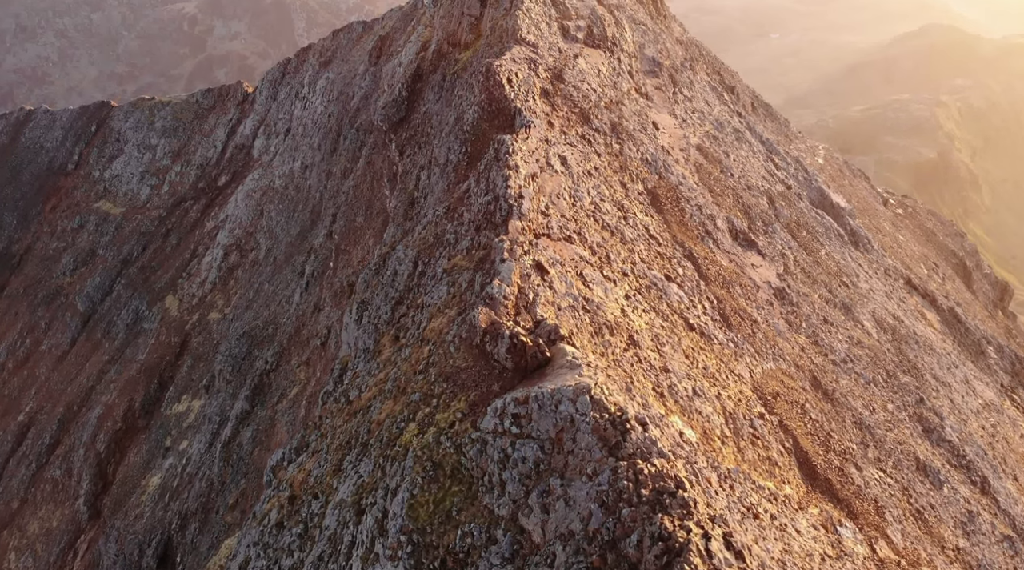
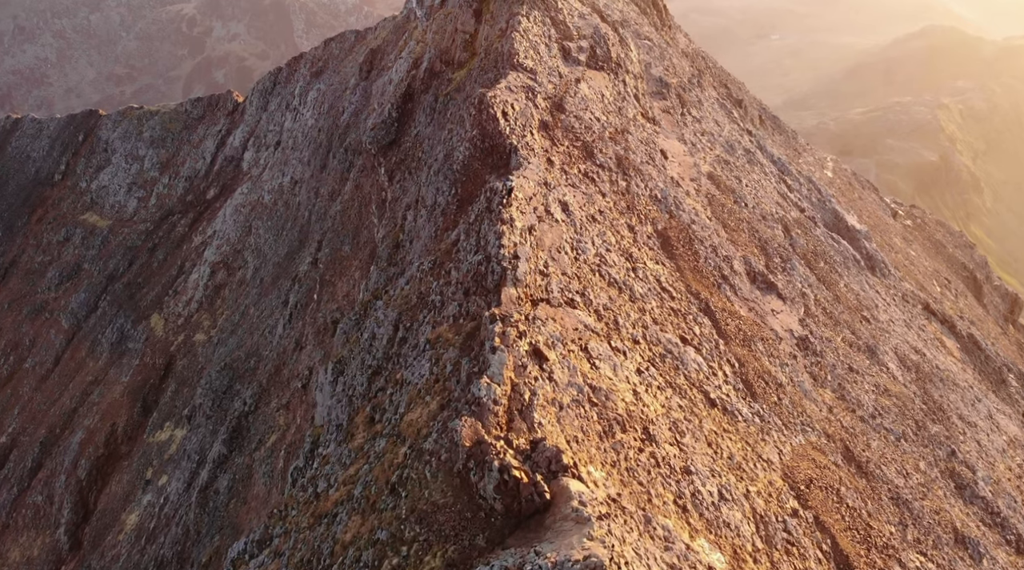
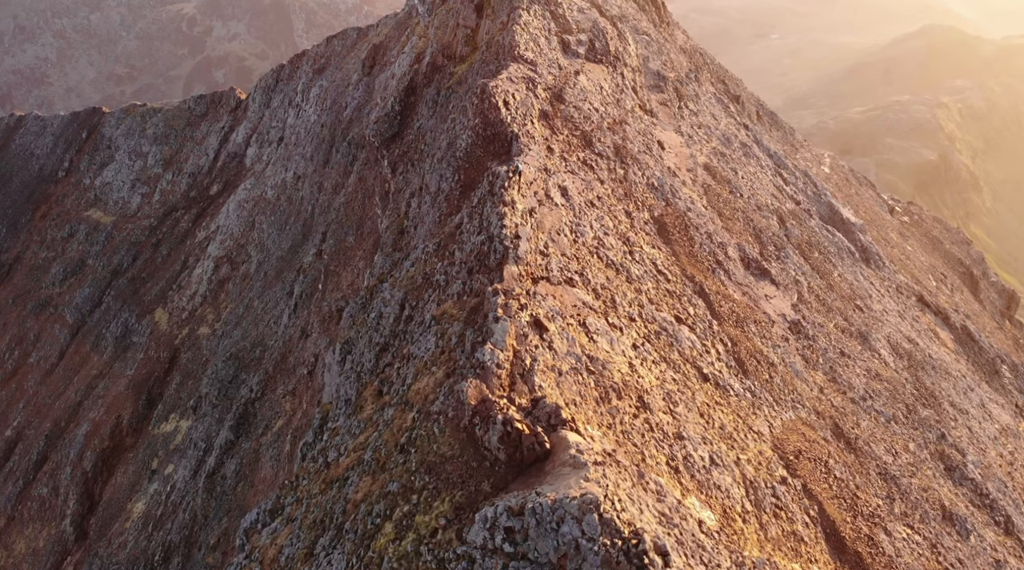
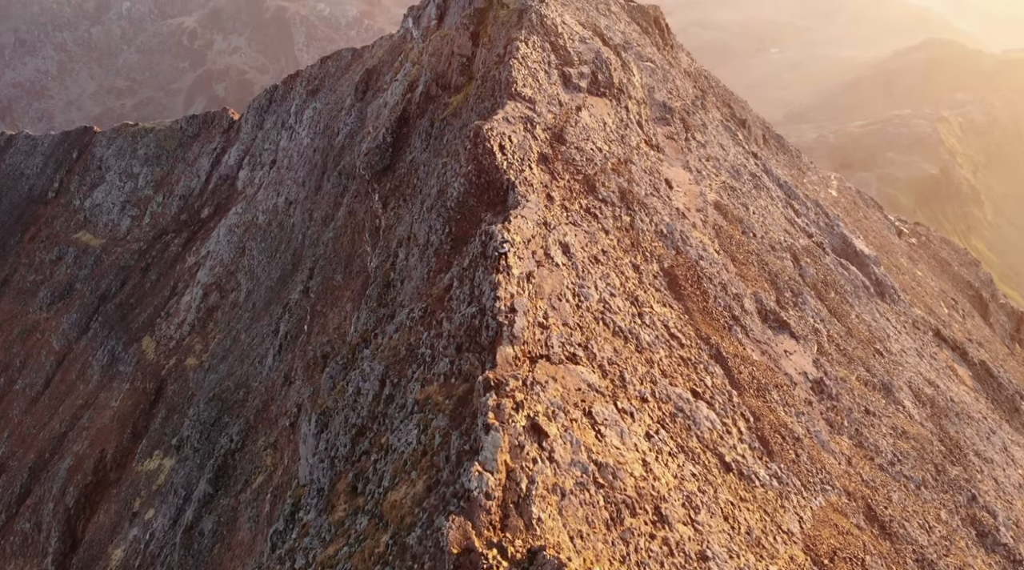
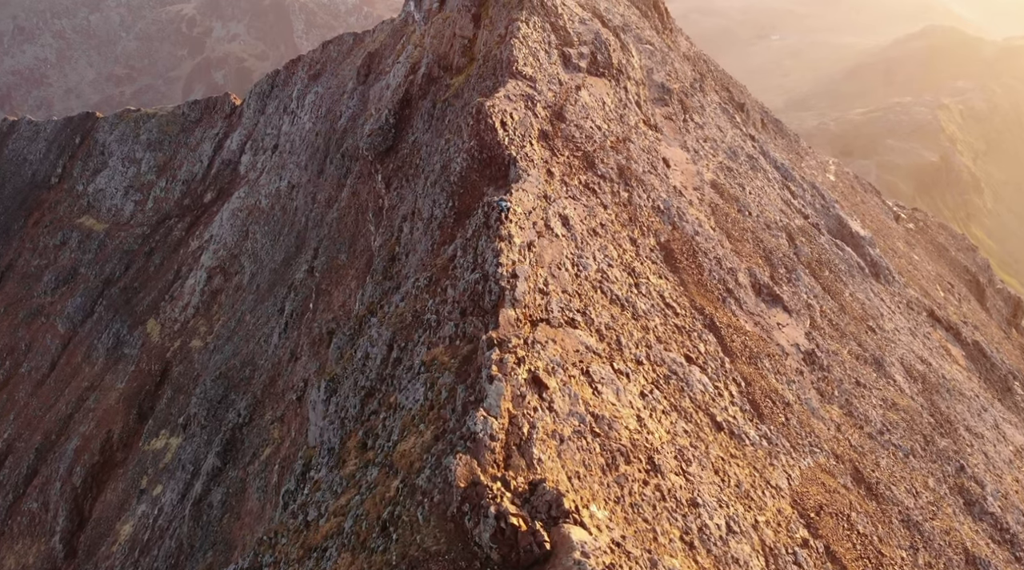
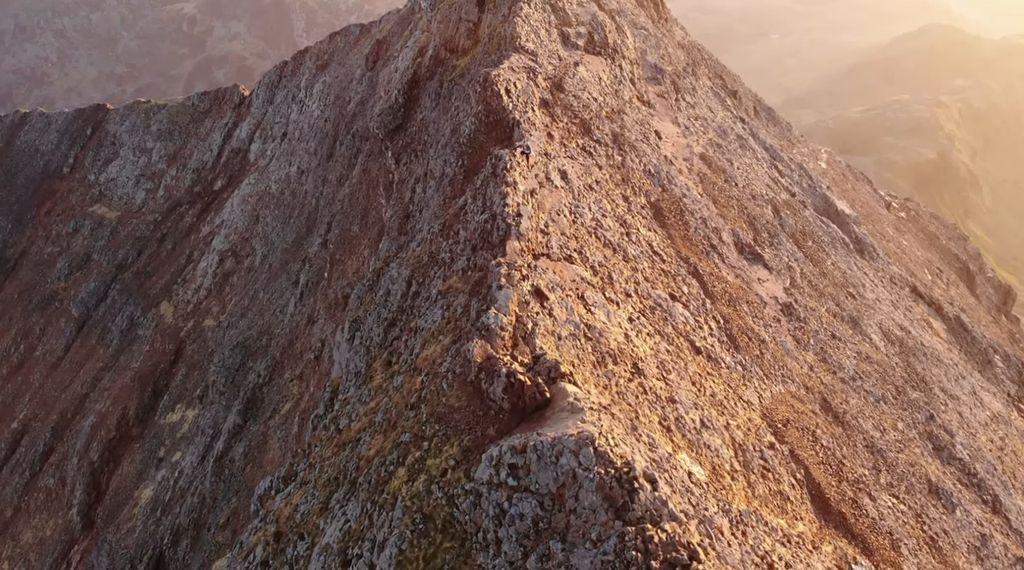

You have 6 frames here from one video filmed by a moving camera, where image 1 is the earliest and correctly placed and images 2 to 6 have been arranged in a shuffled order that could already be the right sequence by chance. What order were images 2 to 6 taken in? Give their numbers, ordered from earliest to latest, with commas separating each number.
6, 3, 2, 5, 4
